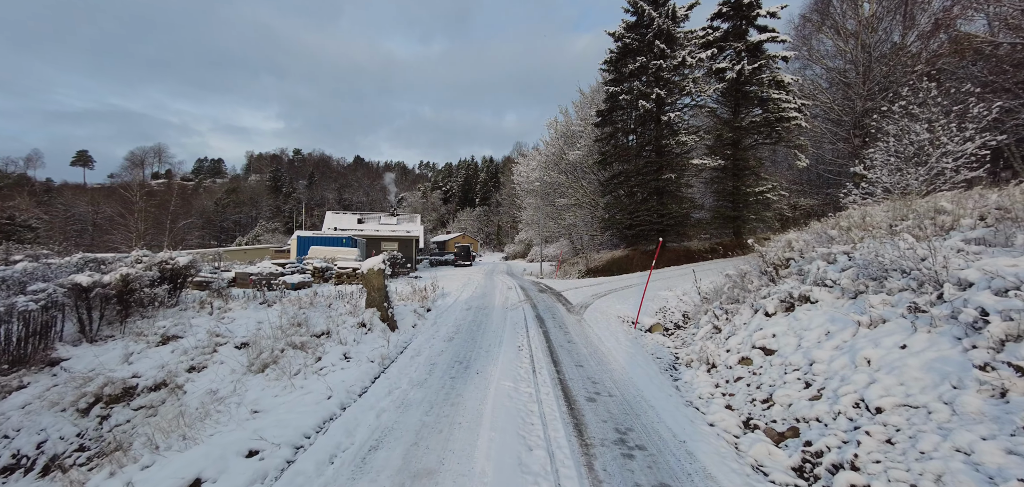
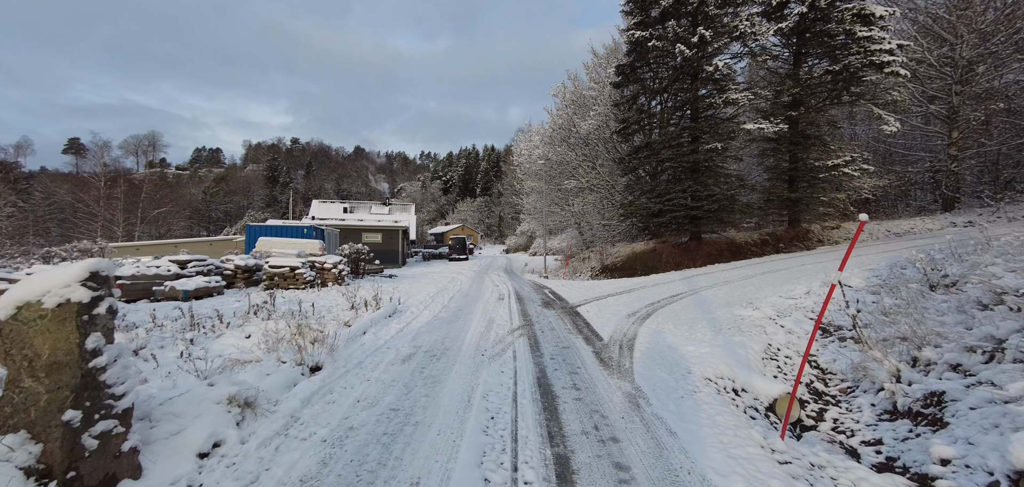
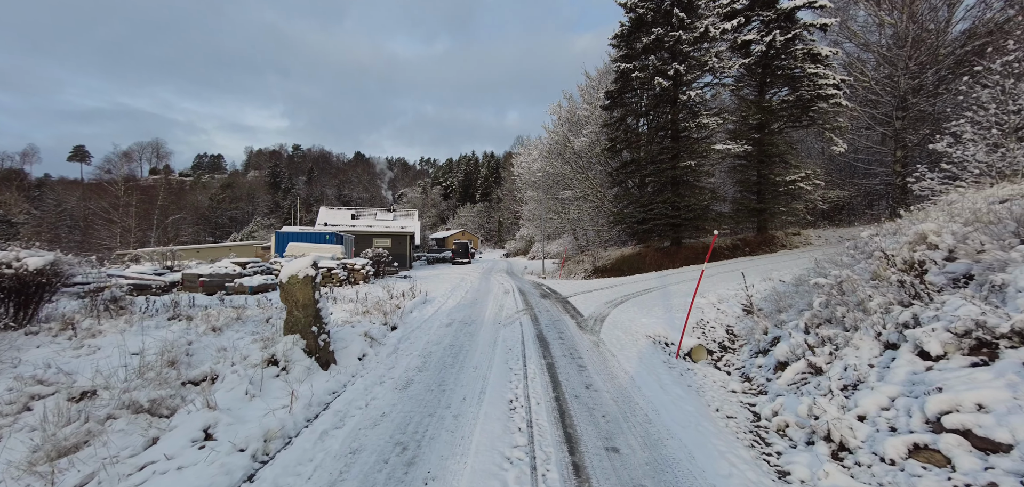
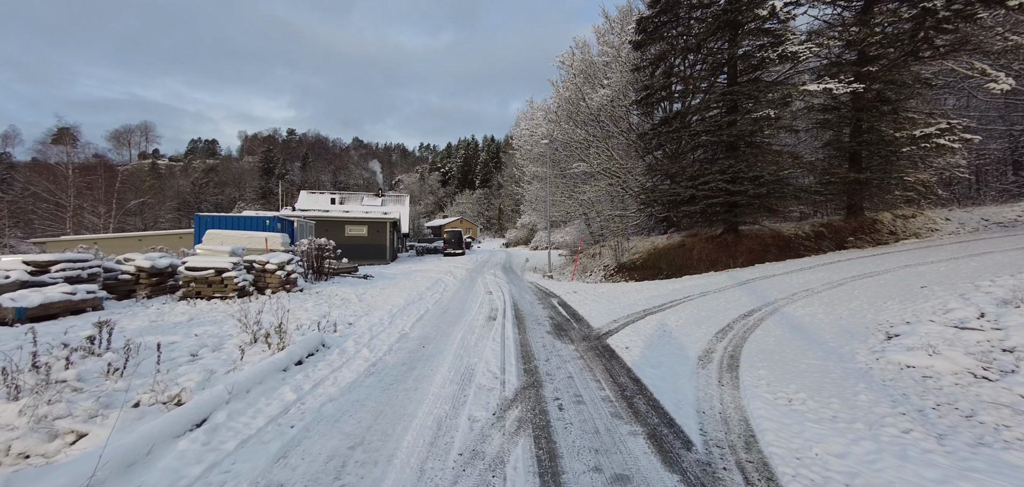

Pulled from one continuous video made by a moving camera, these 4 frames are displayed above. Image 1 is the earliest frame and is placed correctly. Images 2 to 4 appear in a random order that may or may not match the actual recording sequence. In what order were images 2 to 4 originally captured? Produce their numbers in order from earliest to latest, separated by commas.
3, 2, 4
